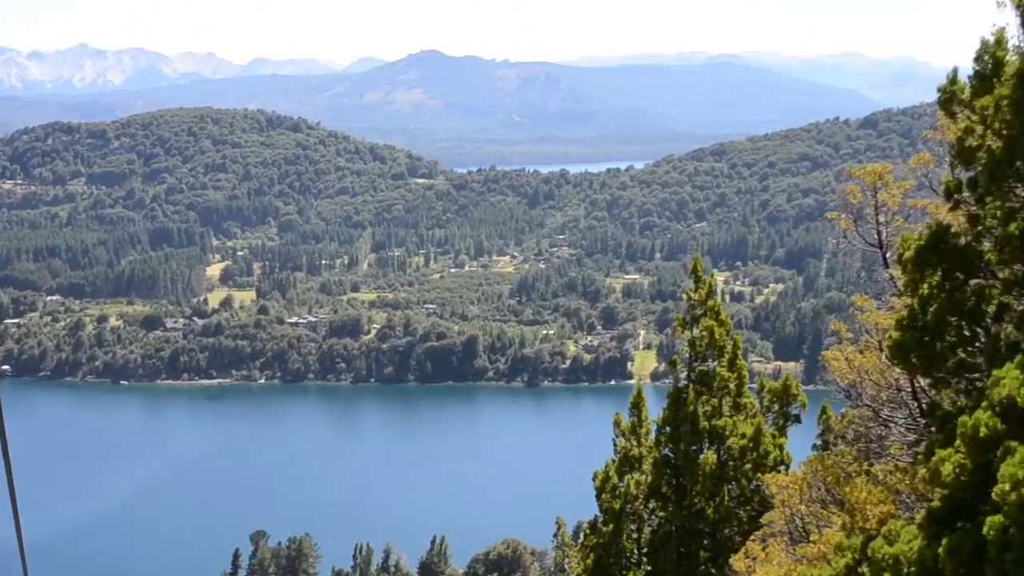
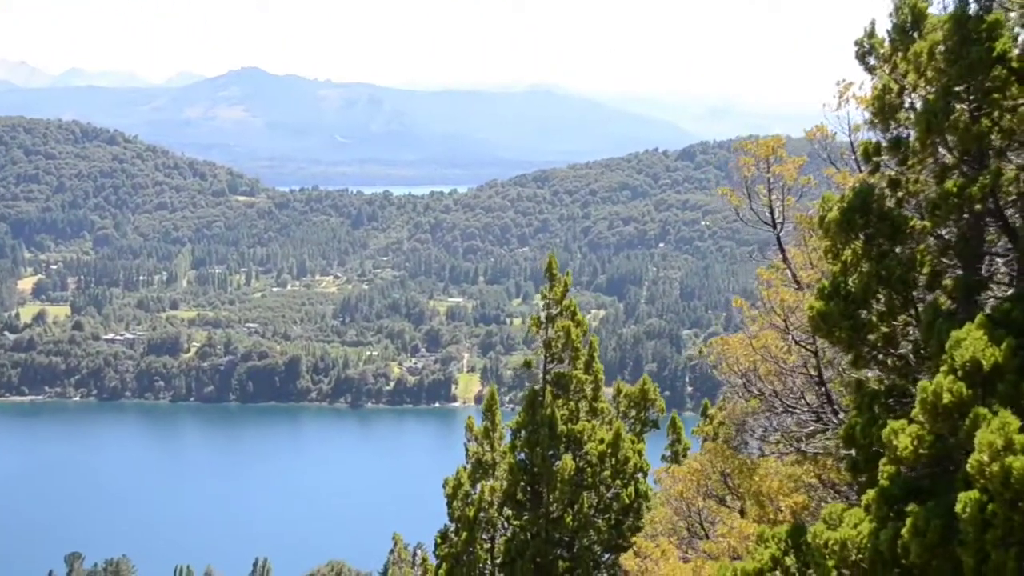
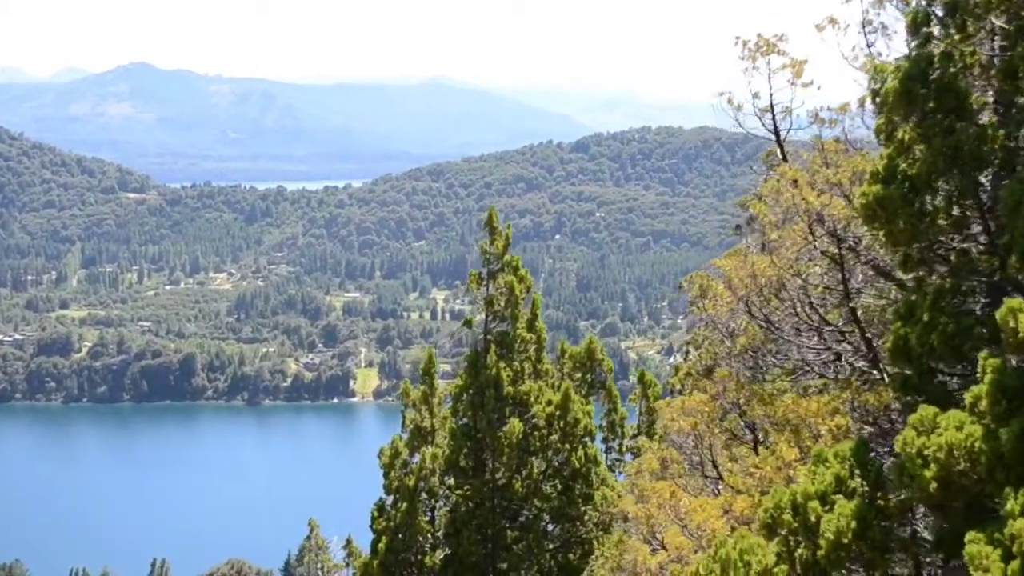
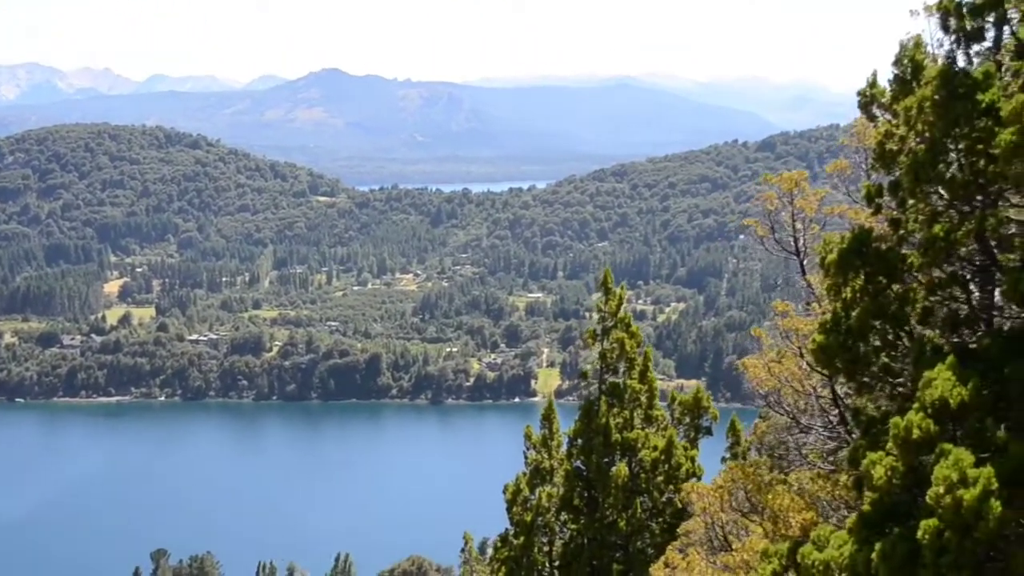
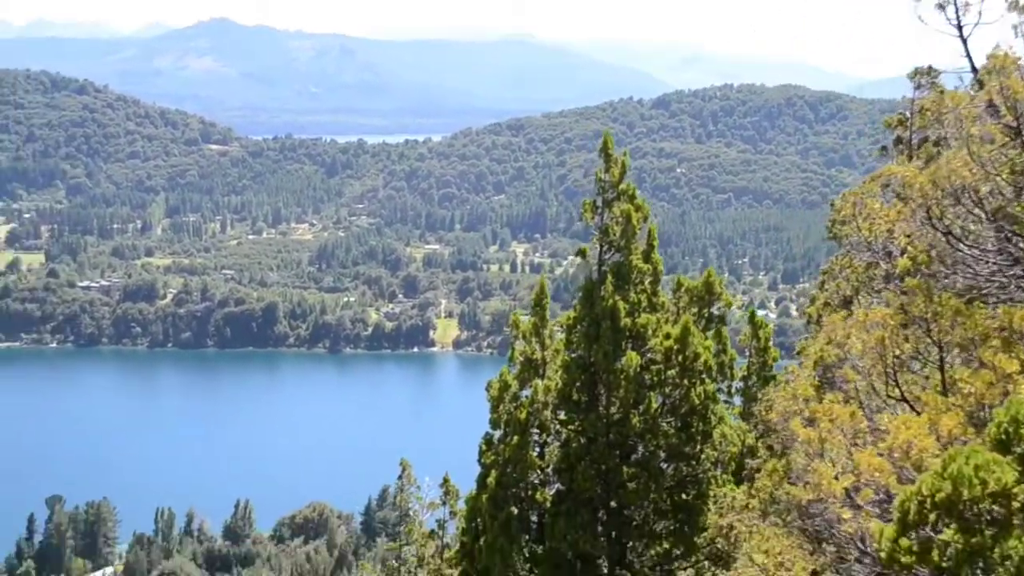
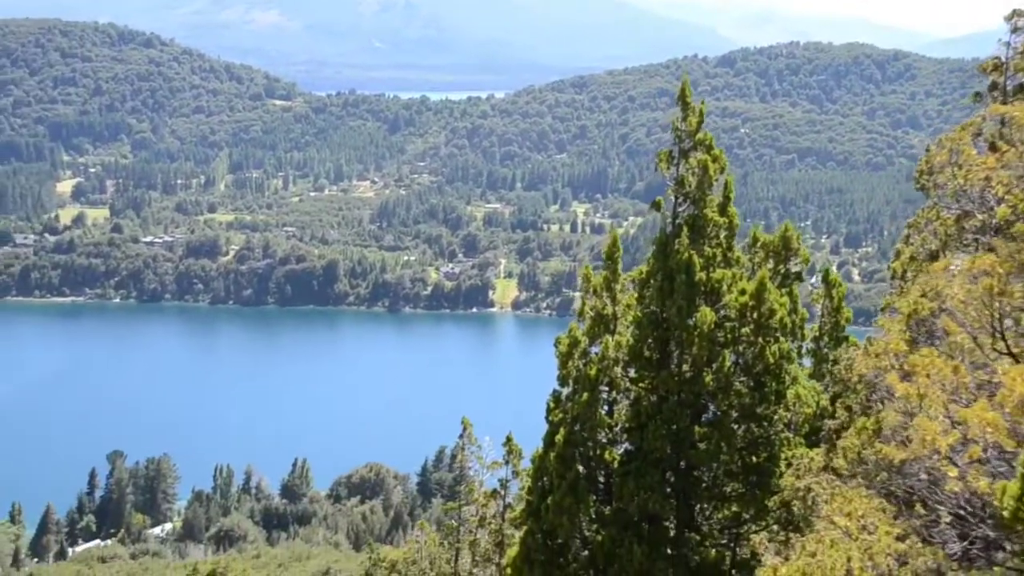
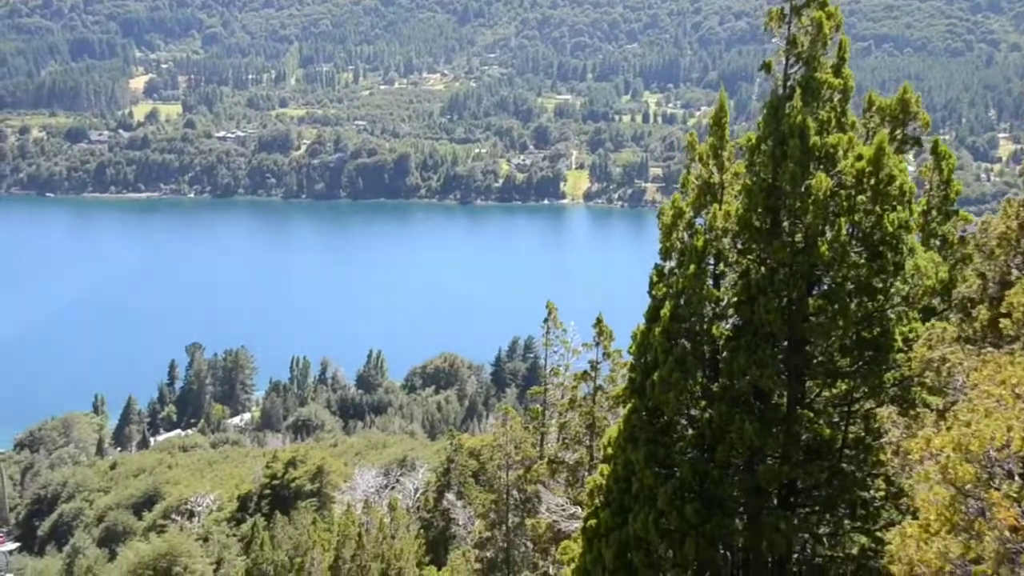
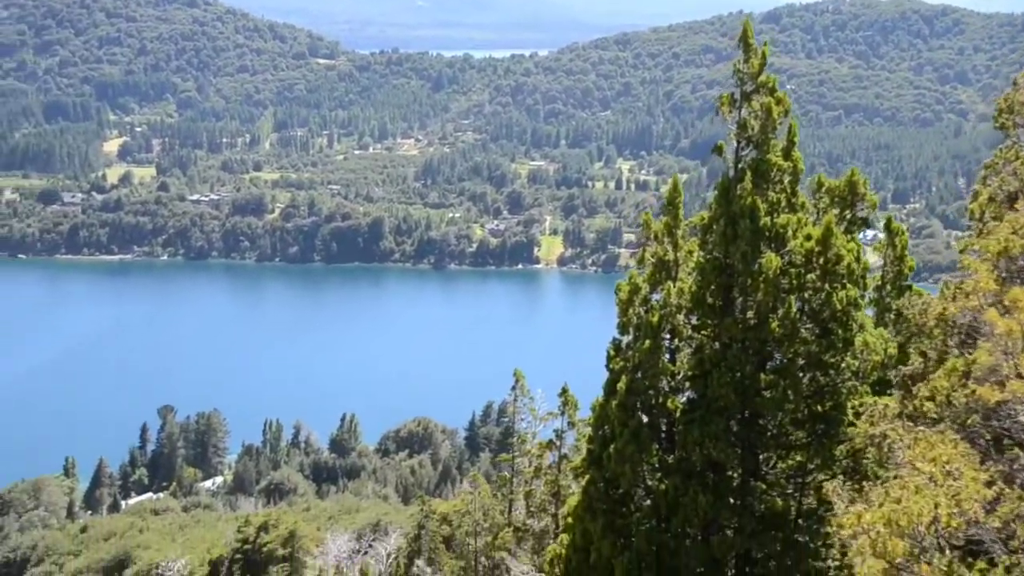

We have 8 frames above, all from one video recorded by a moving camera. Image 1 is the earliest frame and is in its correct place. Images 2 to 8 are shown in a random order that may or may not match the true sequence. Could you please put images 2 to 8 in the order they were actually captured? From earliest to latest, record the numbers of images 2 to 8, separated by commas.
4, 2, 3, 5, 6, 8, 7
